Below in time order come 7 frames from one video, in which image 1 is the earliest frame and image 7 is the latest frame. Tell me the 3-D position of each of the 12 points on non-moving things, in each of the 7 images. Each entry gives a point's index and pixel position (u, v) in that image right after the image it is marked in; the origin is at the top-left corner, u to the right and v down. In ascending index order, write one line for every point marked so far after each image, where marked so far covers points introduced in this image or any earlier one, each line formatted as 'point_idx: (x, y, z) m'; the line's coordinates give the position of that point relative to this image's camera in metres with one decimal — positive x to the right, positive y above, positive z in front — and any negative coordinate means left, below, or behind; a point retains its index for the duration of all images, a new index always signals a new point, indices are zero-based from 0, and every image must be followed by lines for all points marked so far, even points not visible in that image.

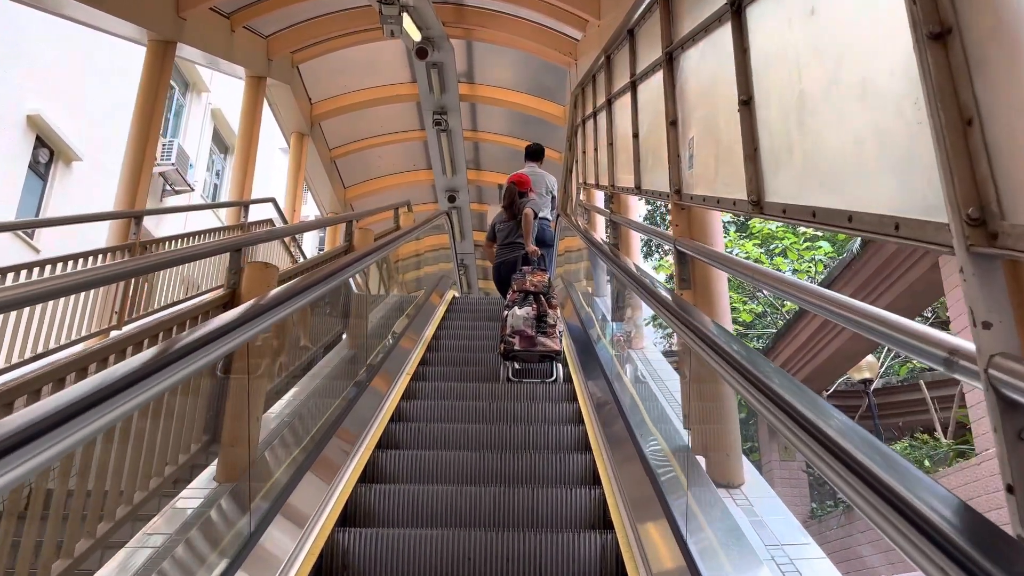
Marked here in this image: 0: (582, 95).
0: (+0.8, +2.0, +7.0) m
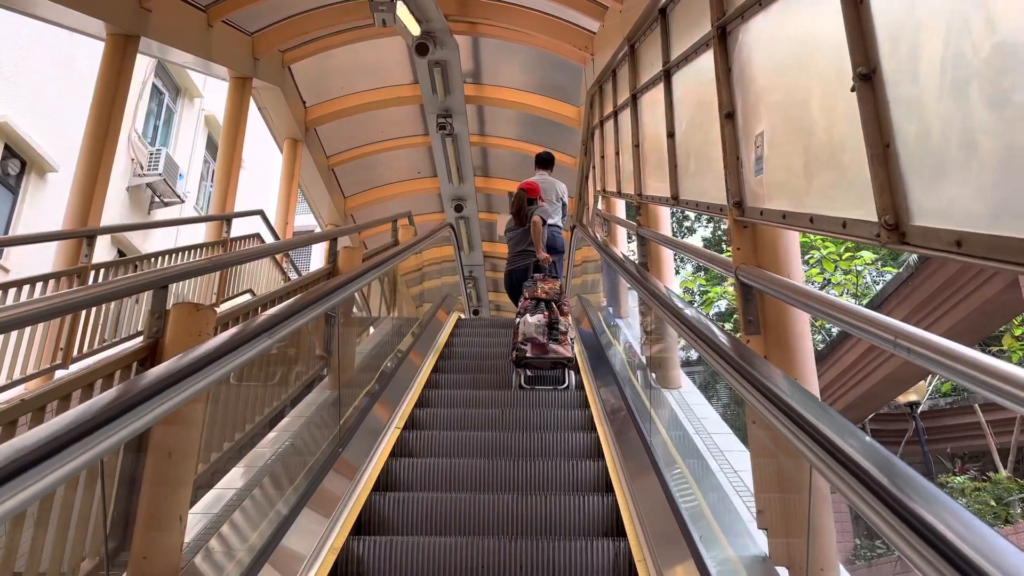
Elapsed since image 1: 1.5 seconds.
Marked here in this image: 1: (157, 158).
0: (+0.9, +1.9, +6.5) m
1: (-3.7, +1.3, +6.8) m
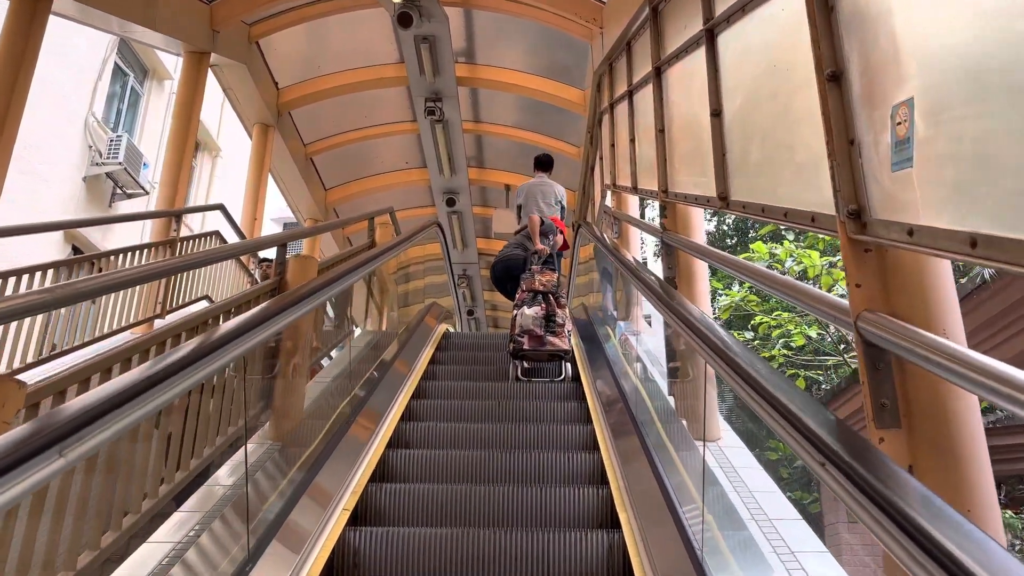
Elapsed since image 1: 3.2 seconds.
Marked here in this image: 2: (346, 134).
0: (+0.9, +1.9, +6.0) m
1: (-3.7, +1.3, +6.3) m
2: (-2.1, +1.9, +8.3) m
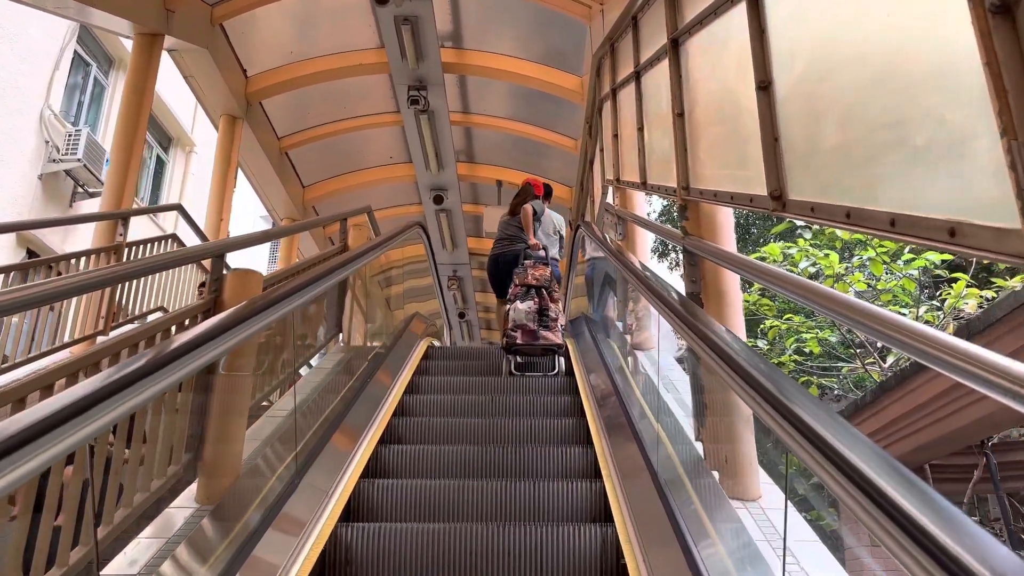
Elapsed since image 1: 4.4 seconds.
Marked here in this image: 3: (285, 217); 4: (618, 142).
0: (+0.8, +1.9, +5.6) m
1: (-3.8, +1.3, +5.9) m
2: (-2.2, +1.9, +7.9) m
3: (-2.9, +0.9, +8.7) m
4: (+0.9, +1.2, +5.5) m
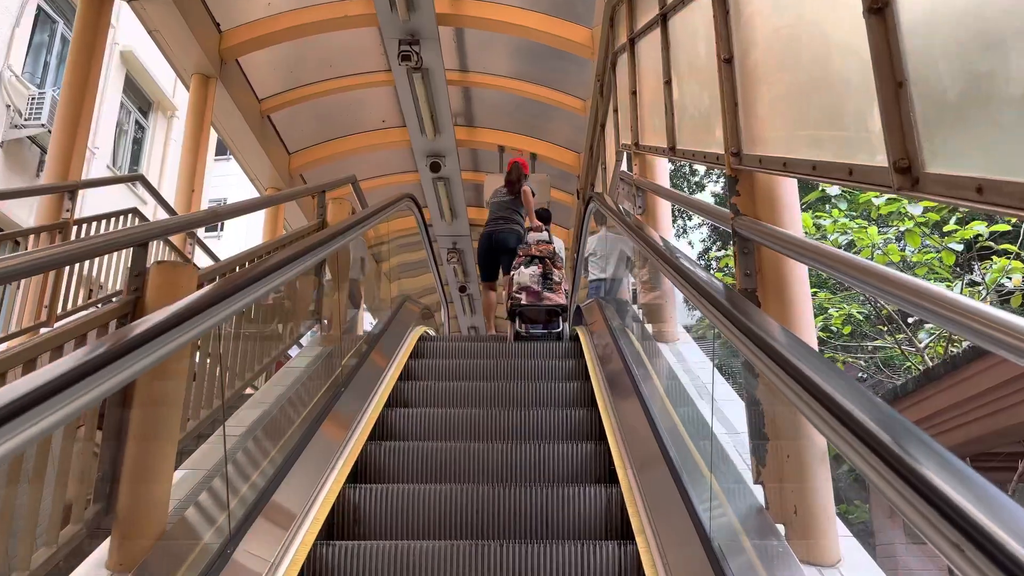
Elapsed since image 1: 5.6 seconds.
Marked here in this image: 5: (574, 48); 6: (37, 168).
0: (+0.8, +2.1, +5.1) m
1: (-3.7, +1.5, +5.4) m
2: (-2.1, +2.2, +7.4) m
3: (-2.9, +1.3, +8.3) m
4: (+0.9, +1.4, +5.0) m
5: (+0.6, +2.2, +6.4) m
6: (-3.9, +1.0, +5.7) m
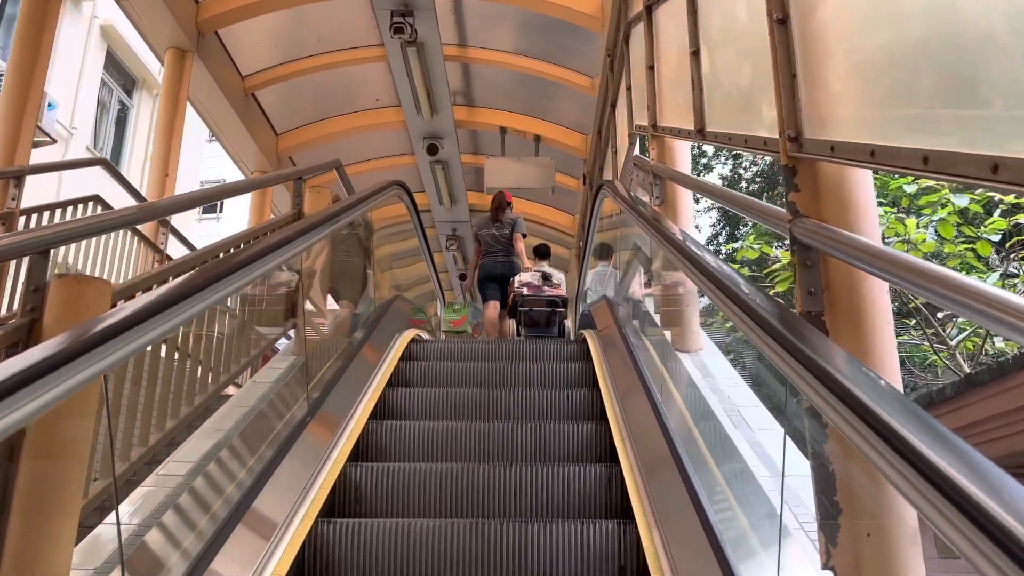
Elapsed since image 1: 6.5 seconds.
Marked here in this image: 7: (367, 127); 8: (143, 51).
0: (+0.8, +2.1, +4.8) m
1: (-3.7, +1.6, +5.1) m
2: (-2.1, +2.4, +7.1) m
3: (-2.8, +1.4, +8.0) m
4: (+0.9, +1.5, +4.7) m
5: (+0.6, +2.3, +6.1) m
6: (-3.9, +1.1, +5.4) m
7: (-1.7, +1.9, +8.2) m
8: (-4.5, +3.0, +8.5) m
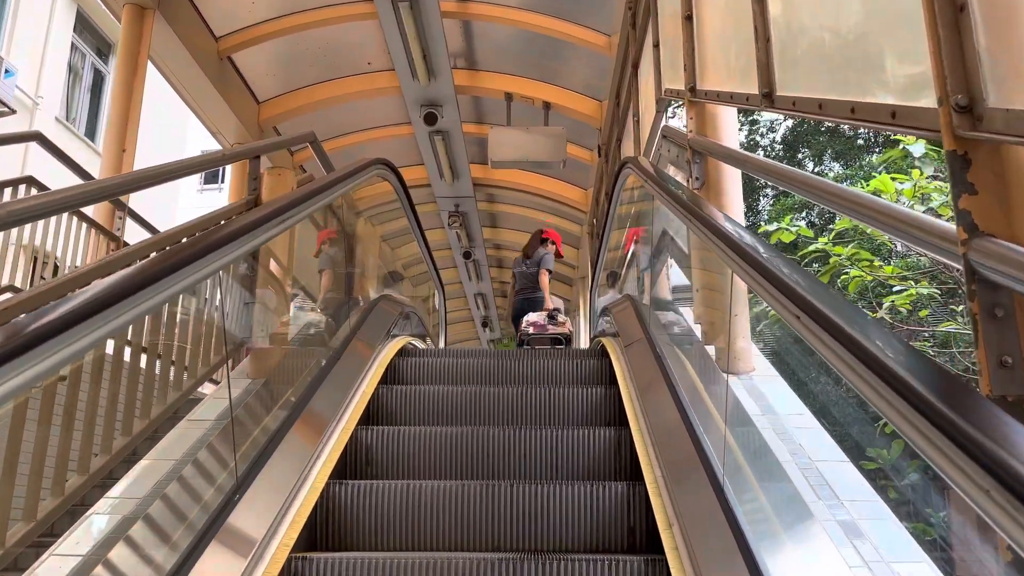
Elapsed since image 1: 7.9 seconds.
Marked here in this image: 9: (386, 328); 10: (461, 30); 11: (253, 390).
0: (+0.9, +2.3, +4.3) m
1: (-3.7, +1.7, +4.7) m
2: (-2.0, +2.6, +6.6) m
3: (-2.8, +1.7, +7.5) m
4: (+1.0, +1.6, +4.3) m
5: (+0.6, +2.5, +5.6) m
6: (-3.8, +1.3, +5.0) m
7: (-1.6, +2.2, +7.7) m
8: (-4.5, +3.3, +8.0) m
9: (-0.7, -0.2, +3.9) m
10: (-0.5, +2.7, +7.1) m
11: (-0.9, -0.4, +2.2) m
